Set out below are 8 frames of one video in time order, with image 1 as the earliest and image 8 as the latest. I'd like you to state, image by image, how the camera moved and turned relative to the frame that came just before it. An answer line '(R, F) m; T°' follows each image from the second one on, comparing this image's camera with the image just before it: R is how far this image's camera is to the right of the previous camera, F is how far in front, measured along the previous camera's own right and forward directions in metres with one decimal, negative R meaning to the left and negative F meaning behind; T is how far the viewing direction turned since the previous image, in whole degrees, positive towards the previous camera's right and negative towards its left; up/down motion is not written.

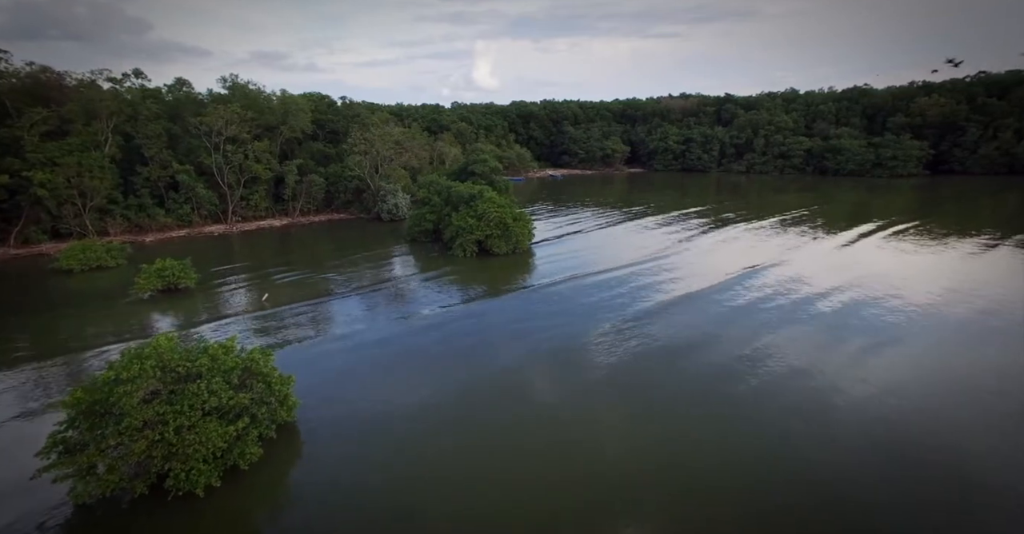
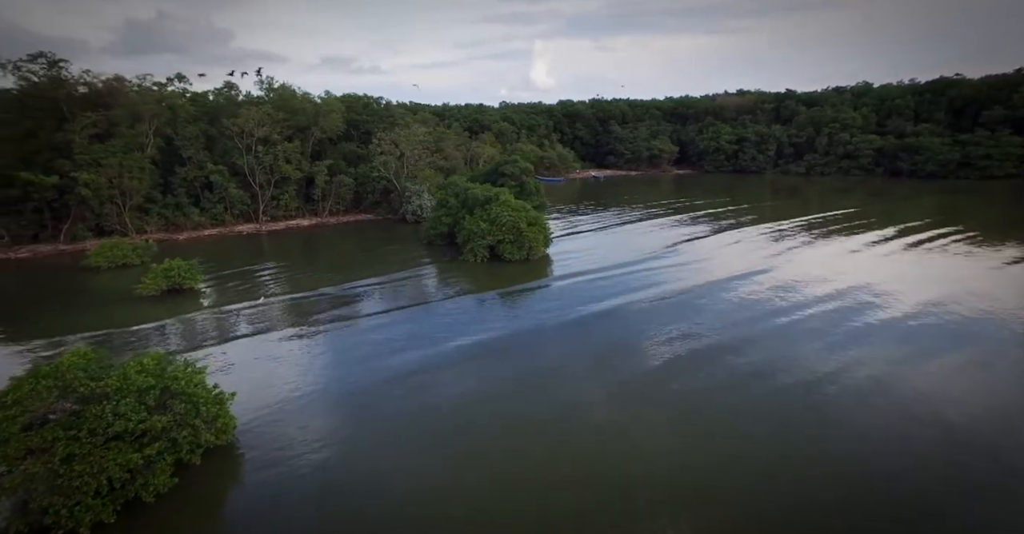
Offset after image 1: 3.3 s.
(+2.0, +1.1) m; -6°
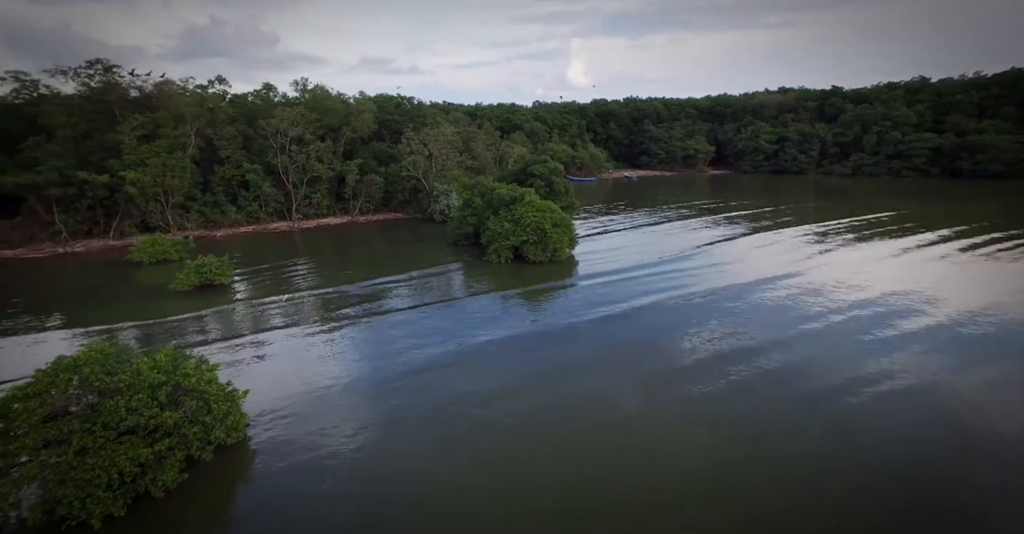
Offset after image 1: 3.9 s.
(+0.5, +0.2) m; -4°
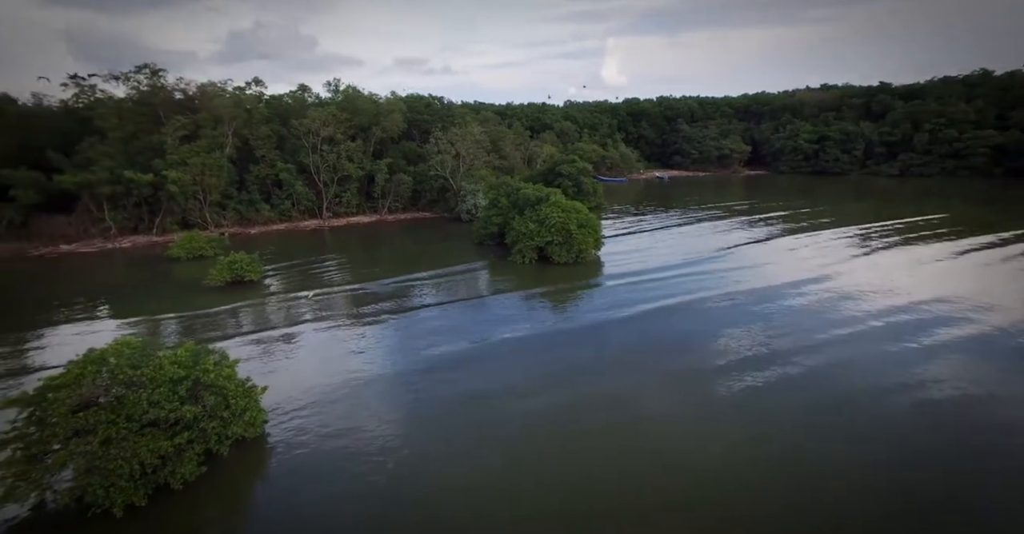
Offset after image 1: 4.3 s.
(+0.3, +0.1) m; -3°
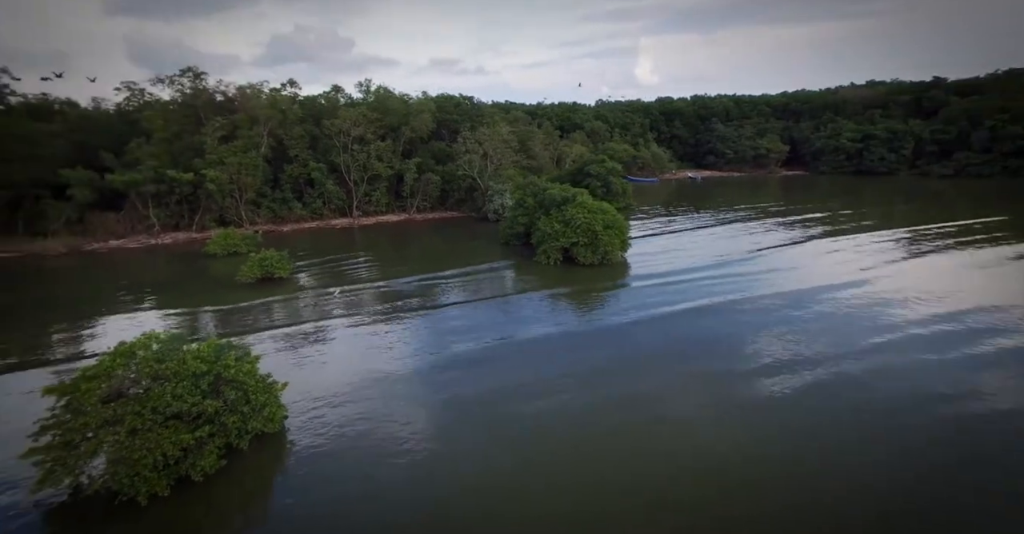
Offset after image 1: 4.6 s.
(+0.3, +0.1) m; -3°
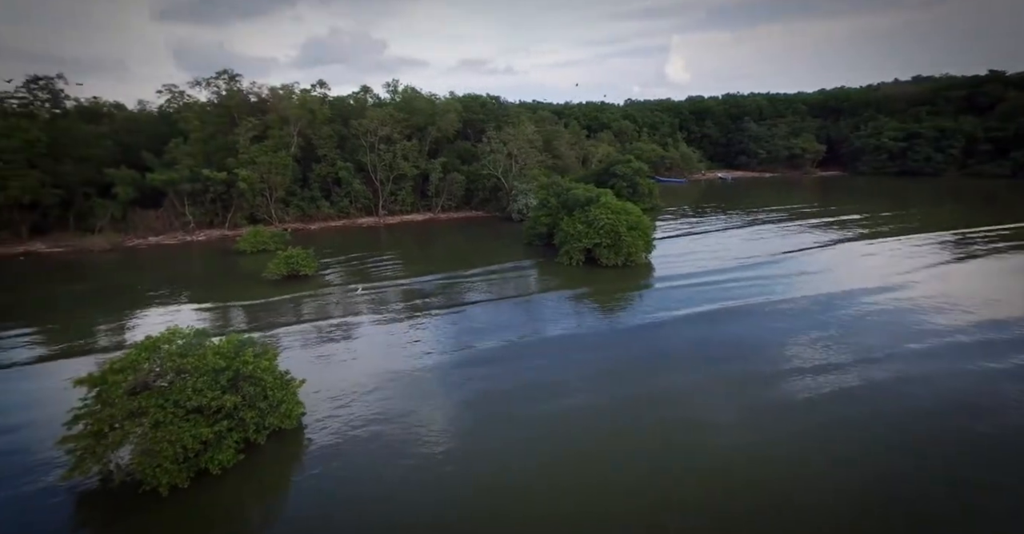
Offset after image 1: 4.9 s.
(+0.2, +0.1) m; -3°
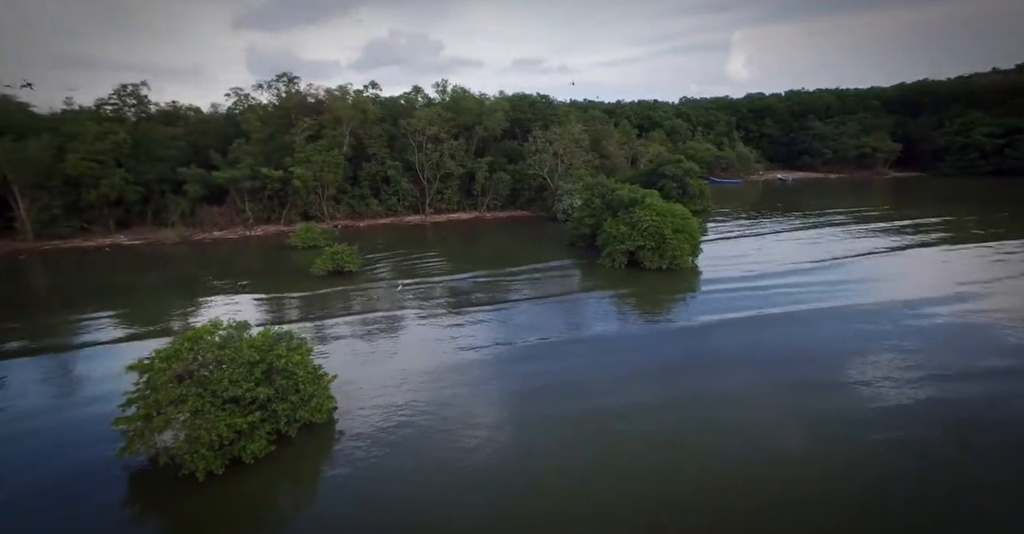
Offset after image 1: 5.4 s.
(+0.4, +0.2) m; -5°
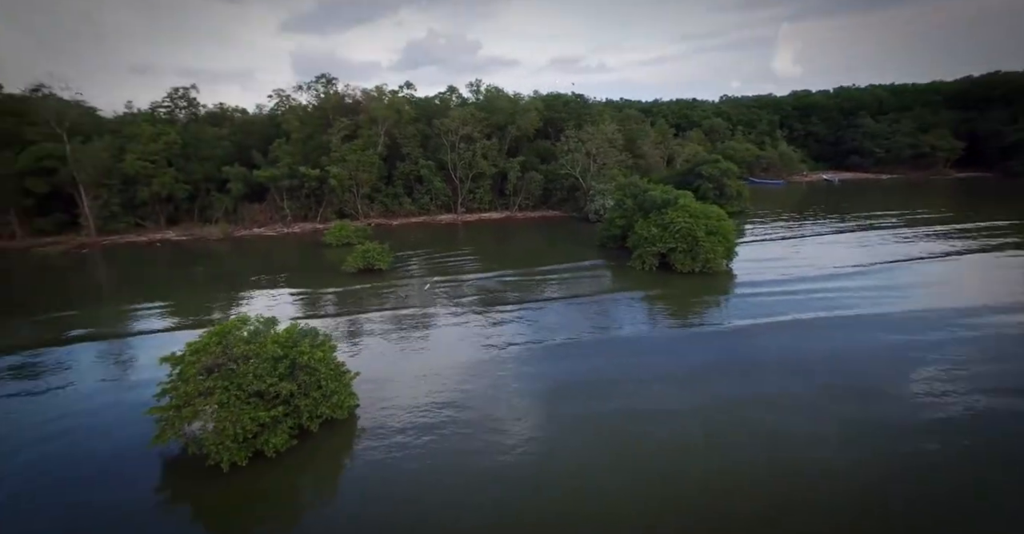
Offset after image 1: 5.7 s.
(+0.3, +0.2) m; -4°
